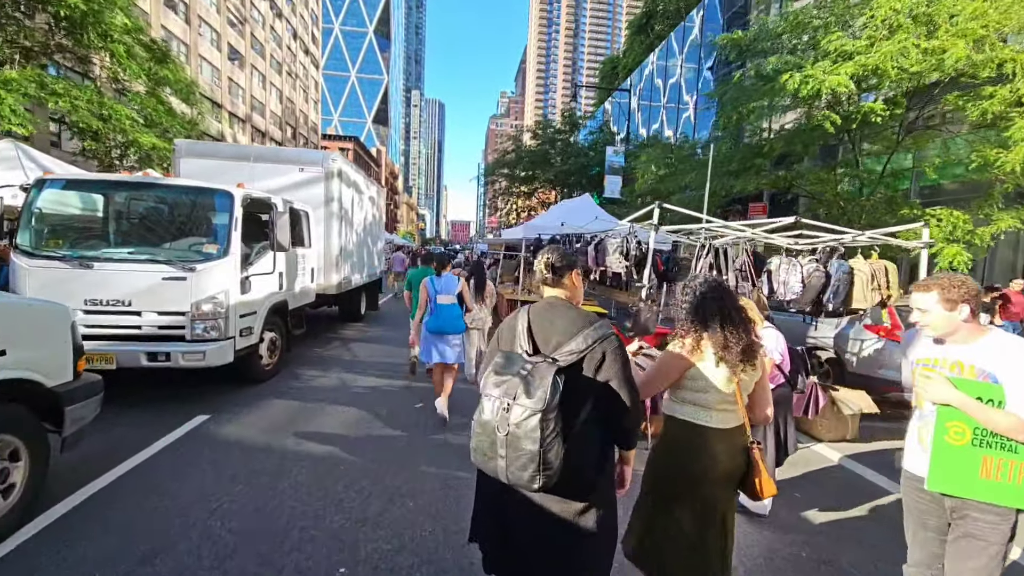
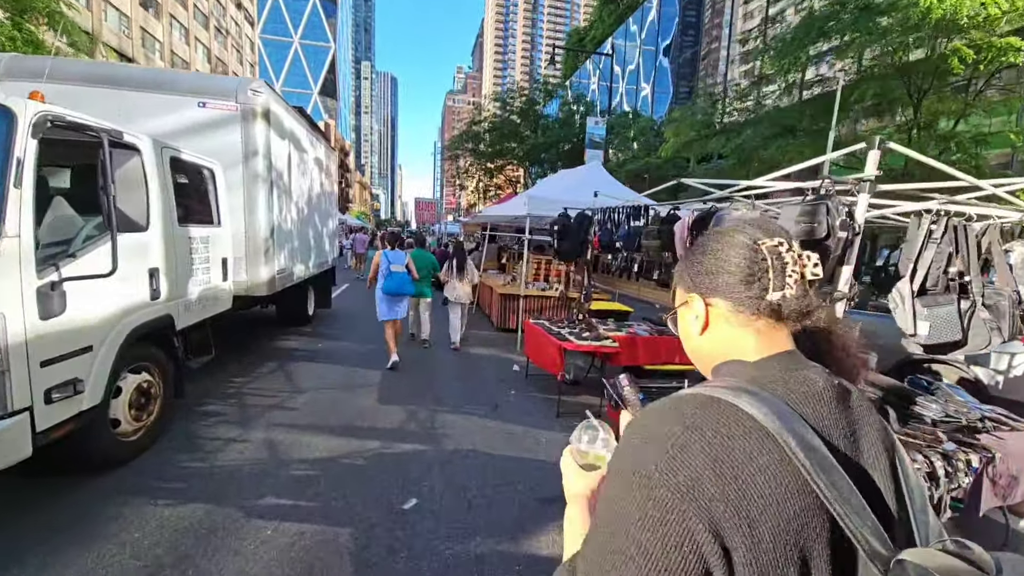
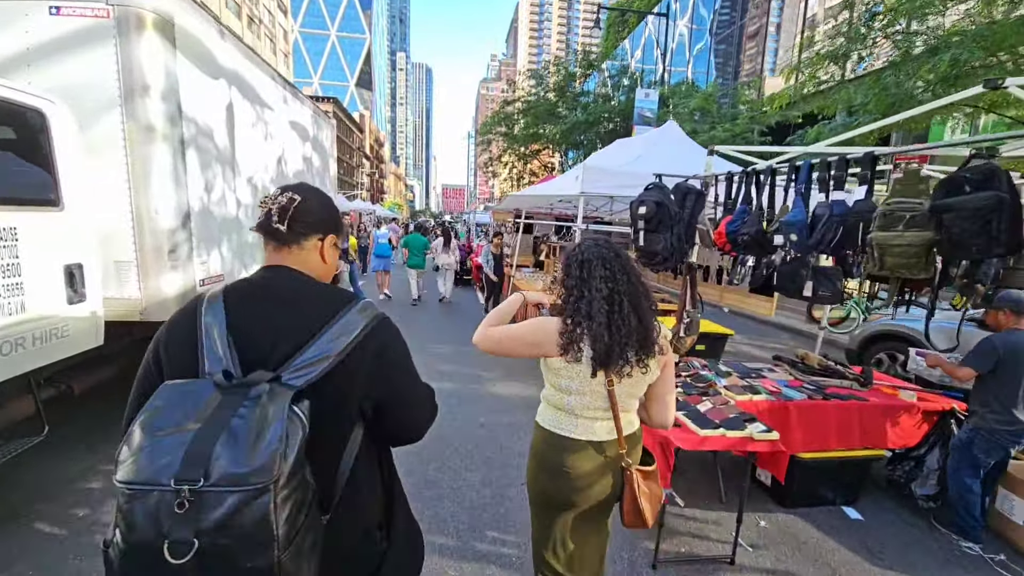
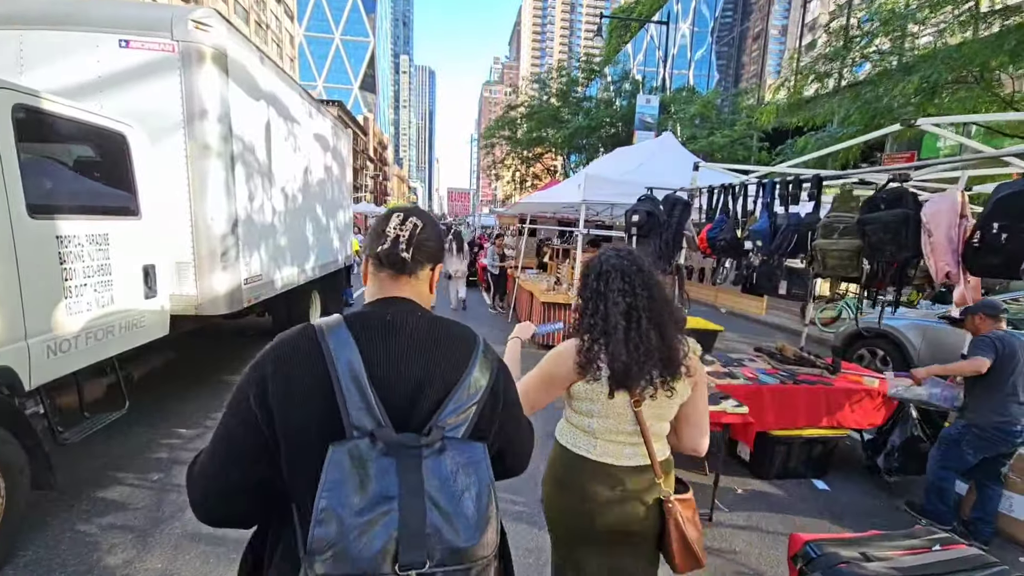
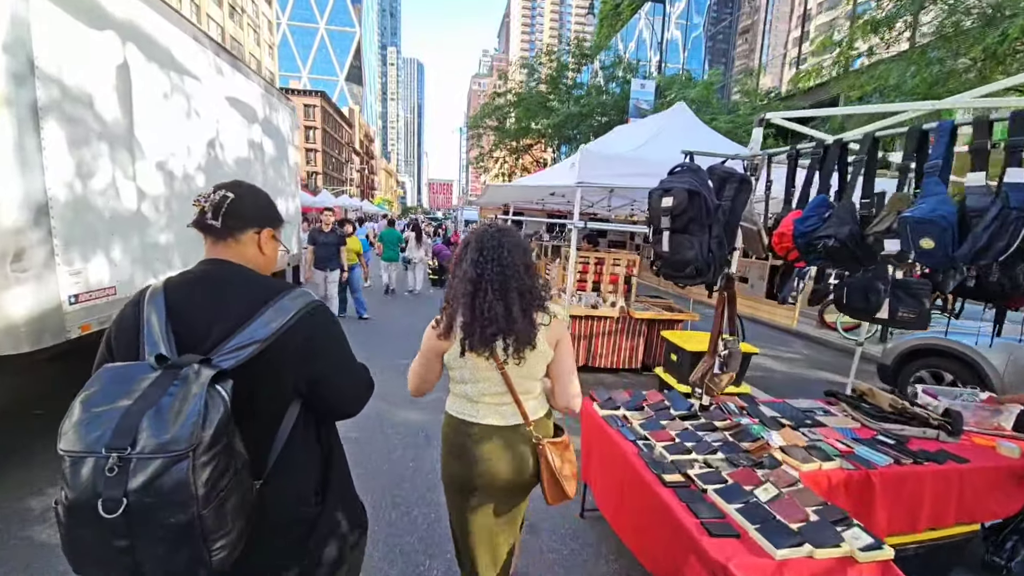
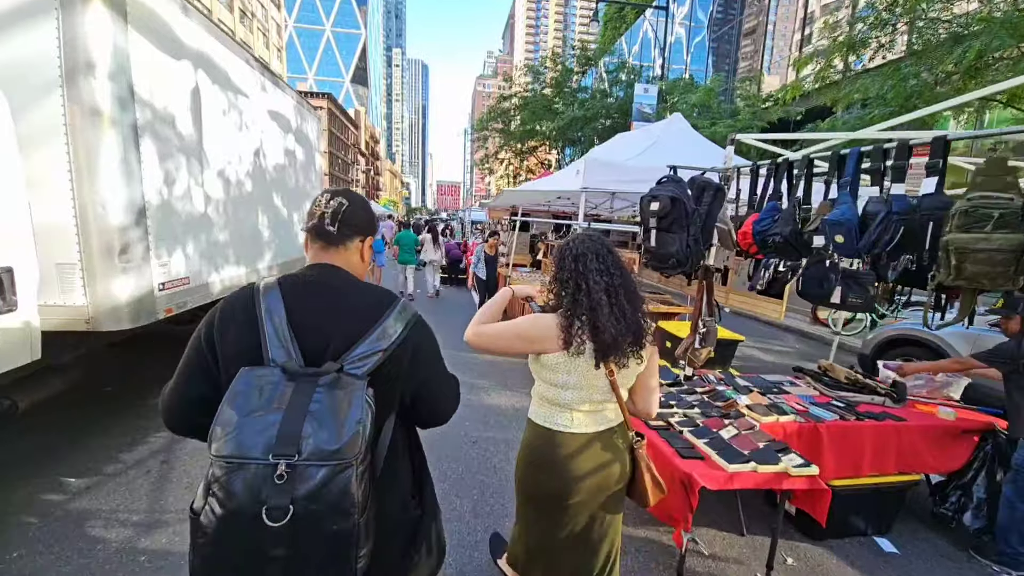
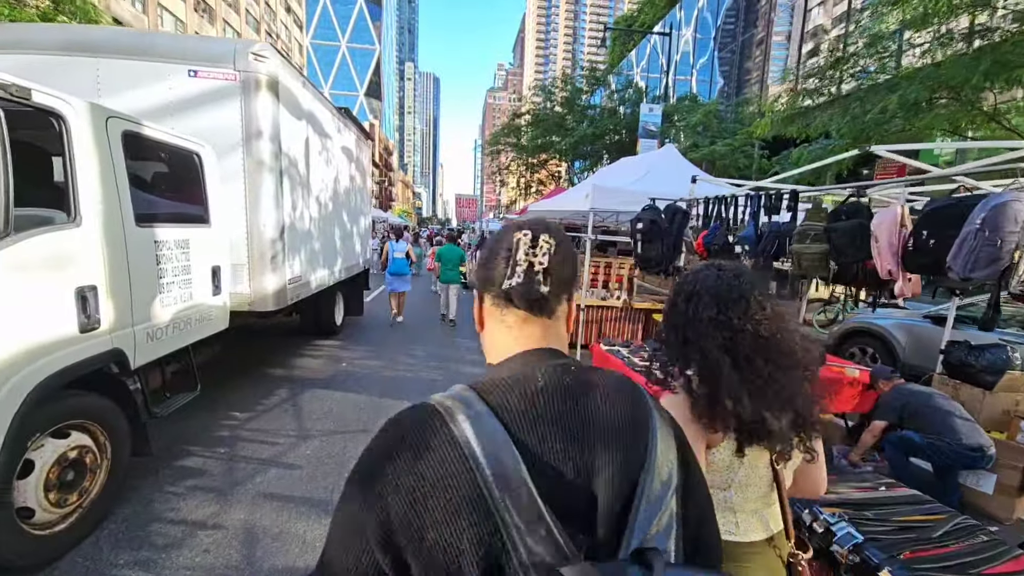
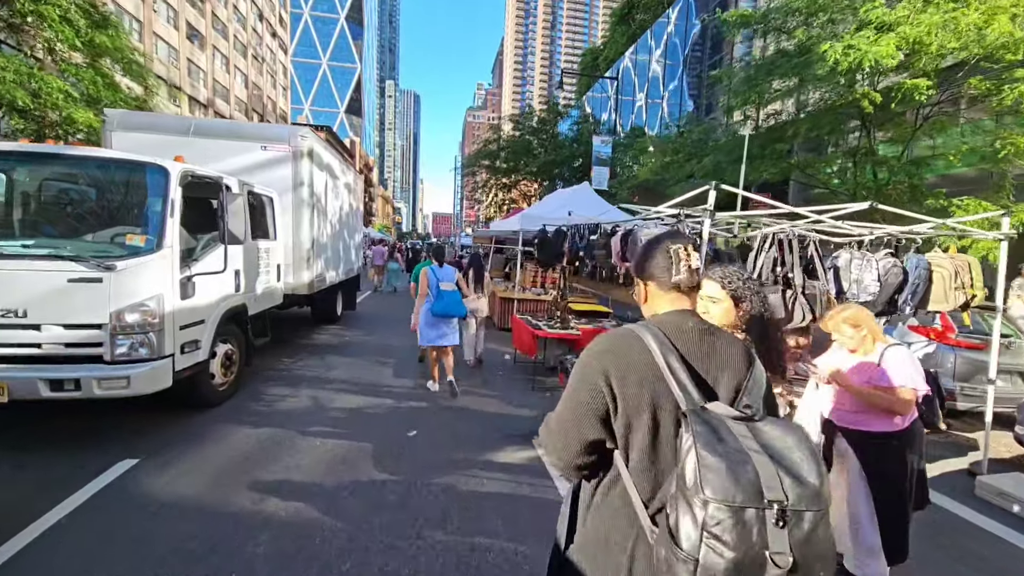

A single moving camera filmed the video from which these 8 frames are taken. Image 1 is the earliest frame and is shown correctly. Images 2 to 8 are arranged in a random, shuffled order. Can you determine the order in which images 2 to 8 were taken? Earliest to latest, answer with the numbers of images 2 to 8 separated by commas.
8, 2, 7, 4, 3, 6, 5
